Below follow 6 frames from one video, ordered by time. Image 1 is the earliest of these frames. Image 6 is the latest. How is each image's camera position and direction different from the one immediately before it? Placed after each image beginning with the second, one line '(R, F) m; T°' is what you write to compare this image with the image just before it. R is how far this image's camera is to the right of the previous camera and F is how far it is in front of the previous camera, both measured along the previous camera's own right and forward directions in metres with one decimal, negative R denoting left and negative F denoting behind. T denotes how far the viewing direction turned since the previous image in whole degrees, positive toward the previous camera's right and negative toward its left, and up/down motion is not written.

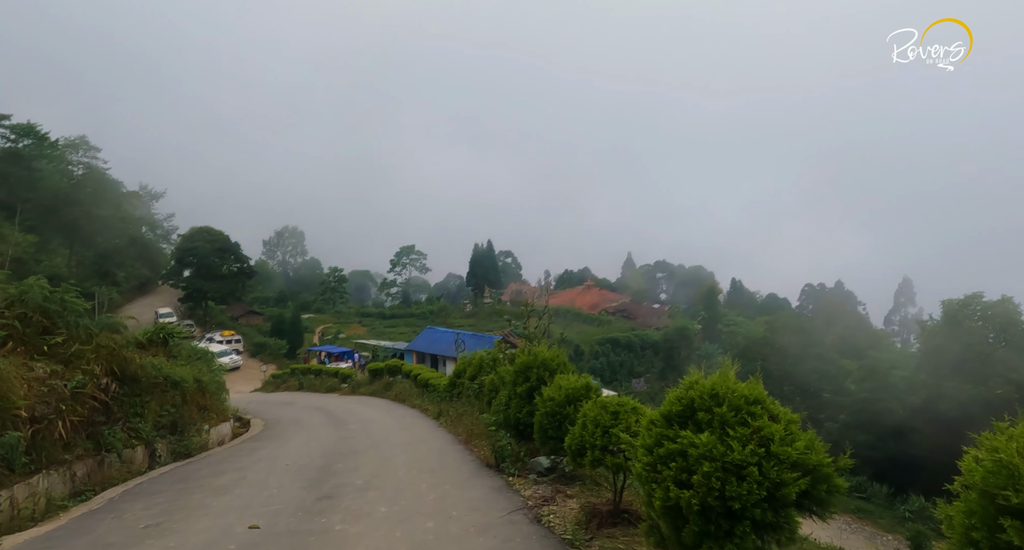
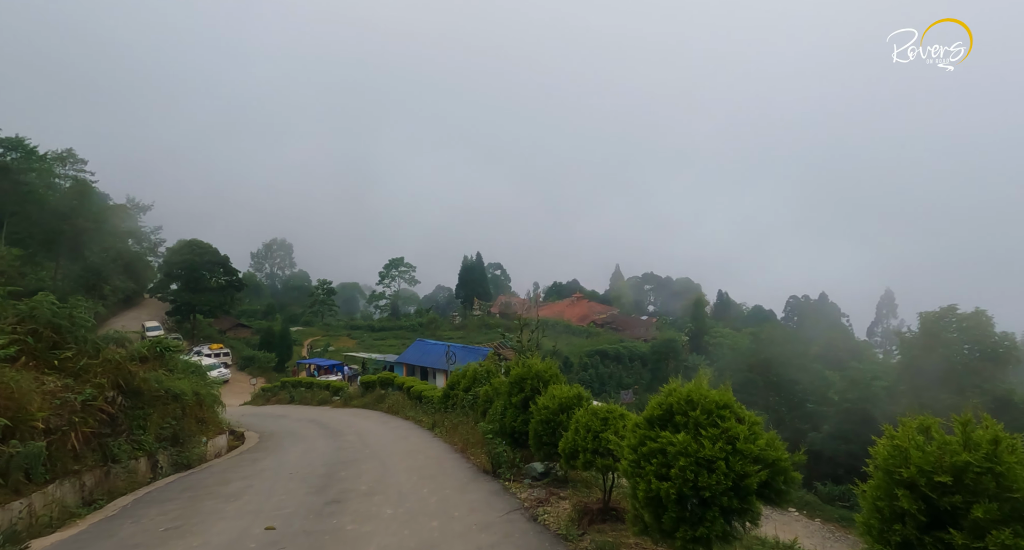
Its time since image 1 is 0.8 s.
(-0.1, -0.5) m; +1°
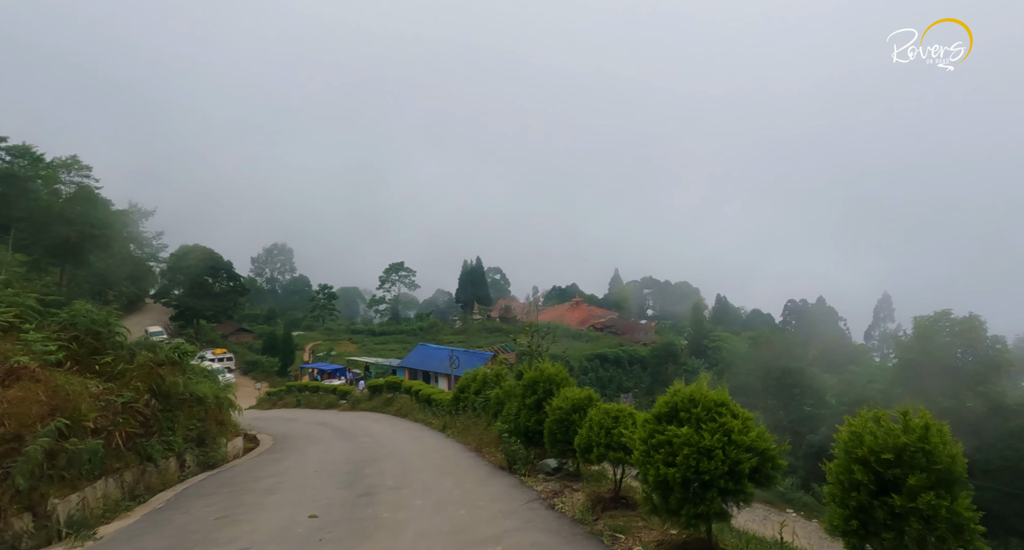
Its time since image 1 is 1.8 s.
(-0.2, -0.7) m; 0°
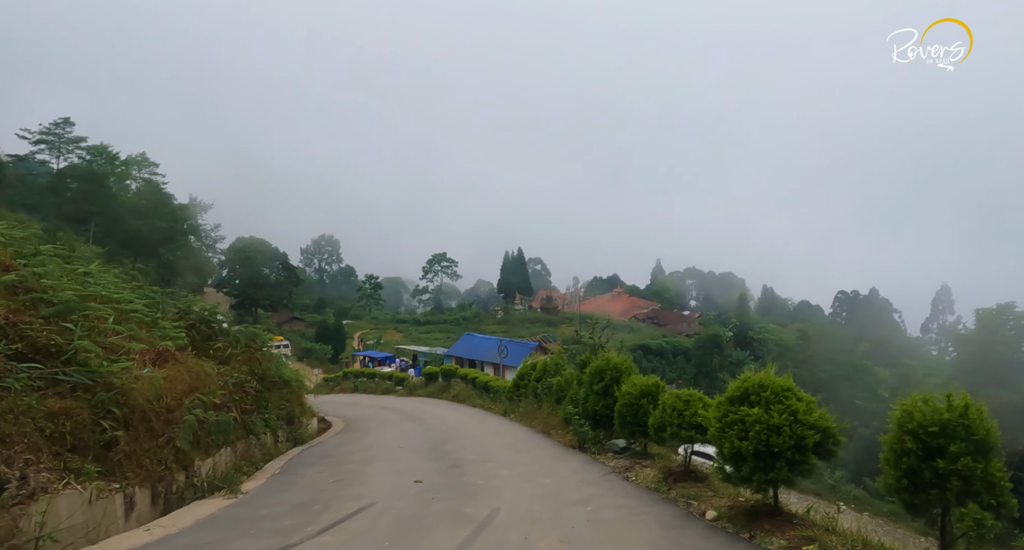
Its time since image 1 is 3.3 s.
(-0.5, -0.9) m; -4°
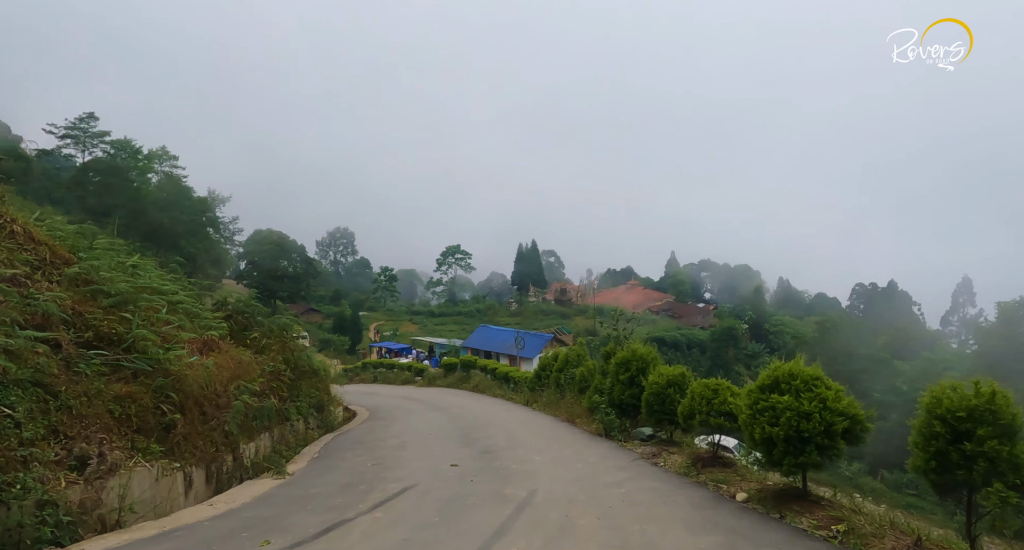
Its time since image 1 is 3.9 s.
(-0.3, -0.3) m; -1°
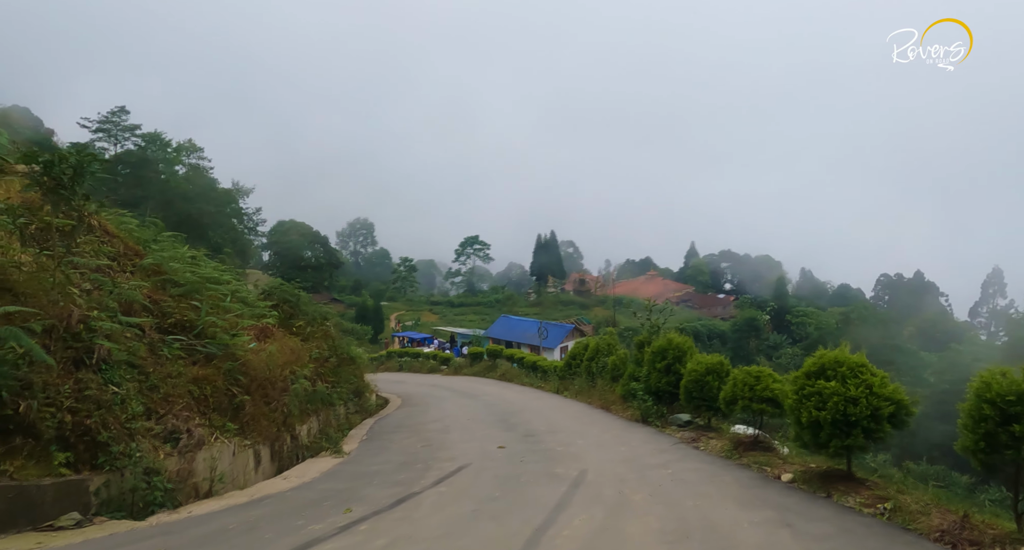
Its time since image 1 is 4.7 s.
(-0.4, -0.3) m; -2°
